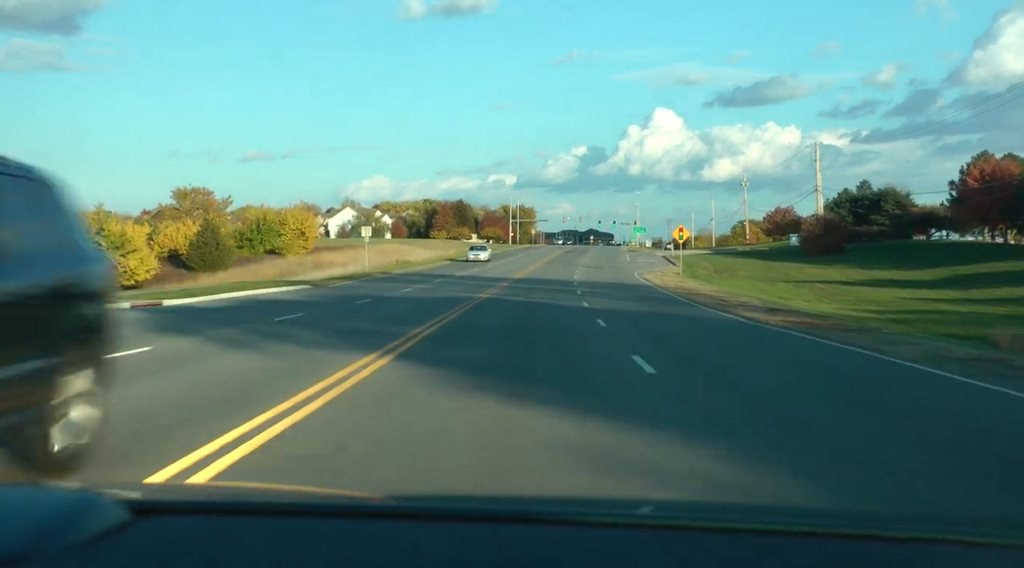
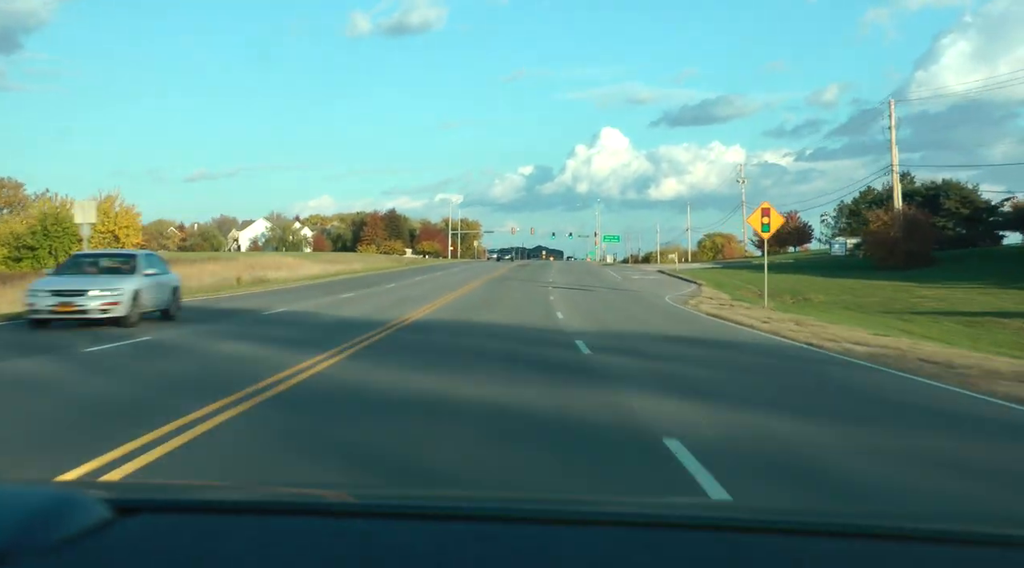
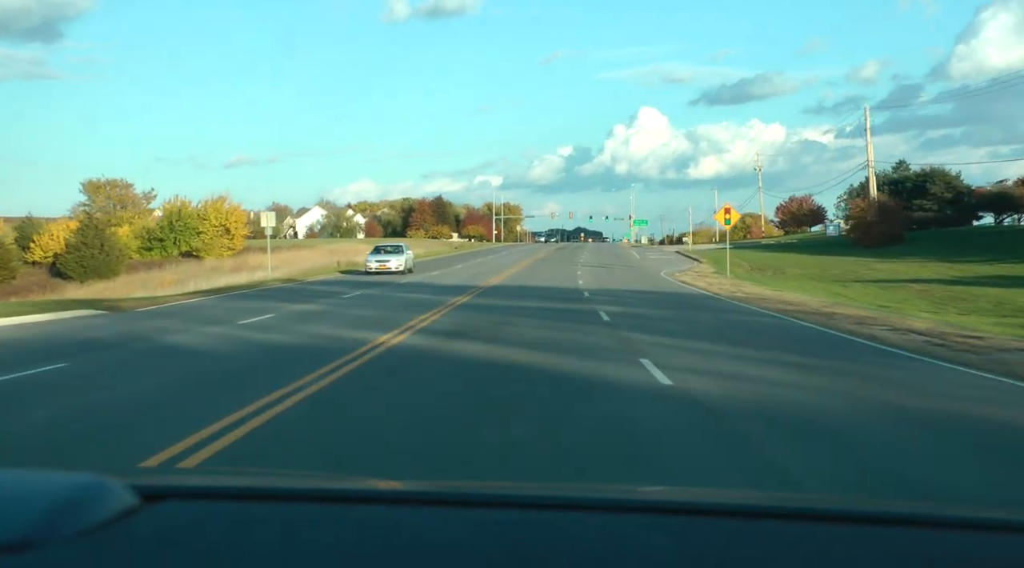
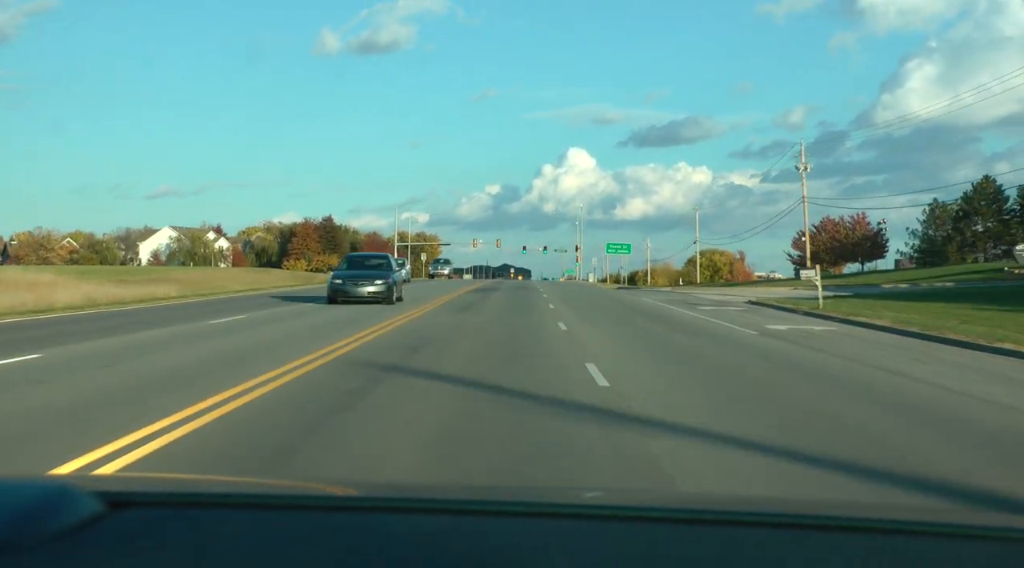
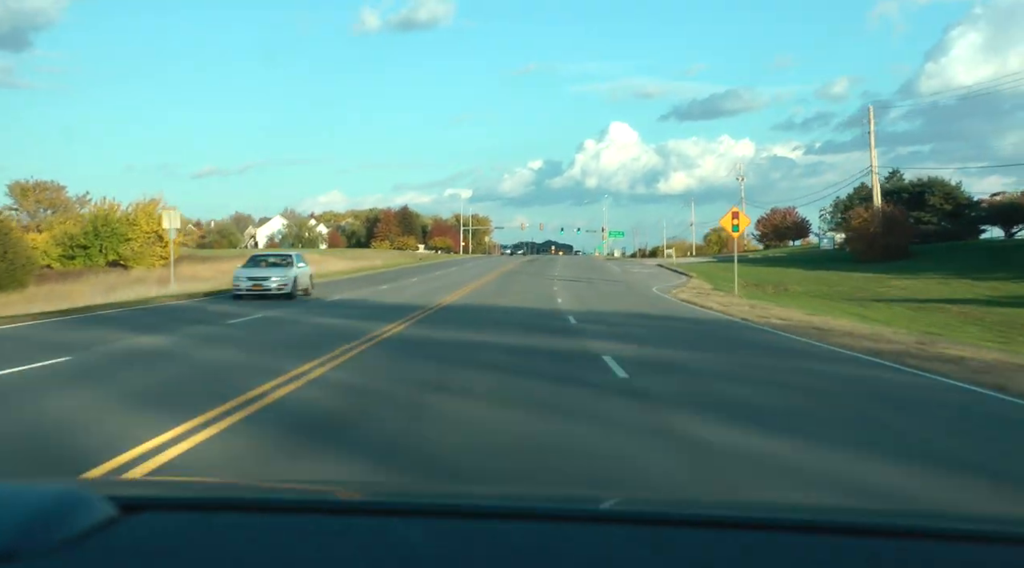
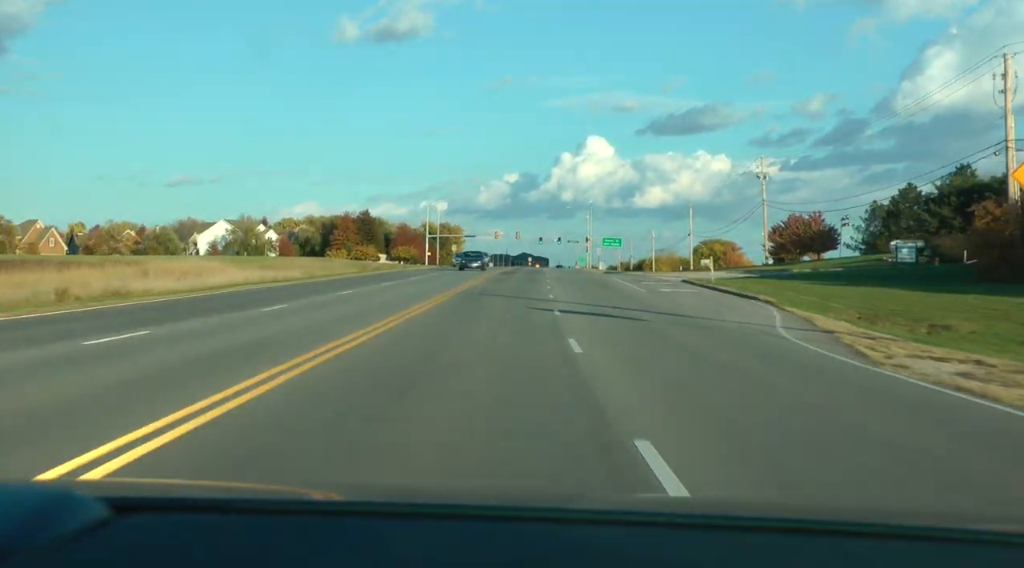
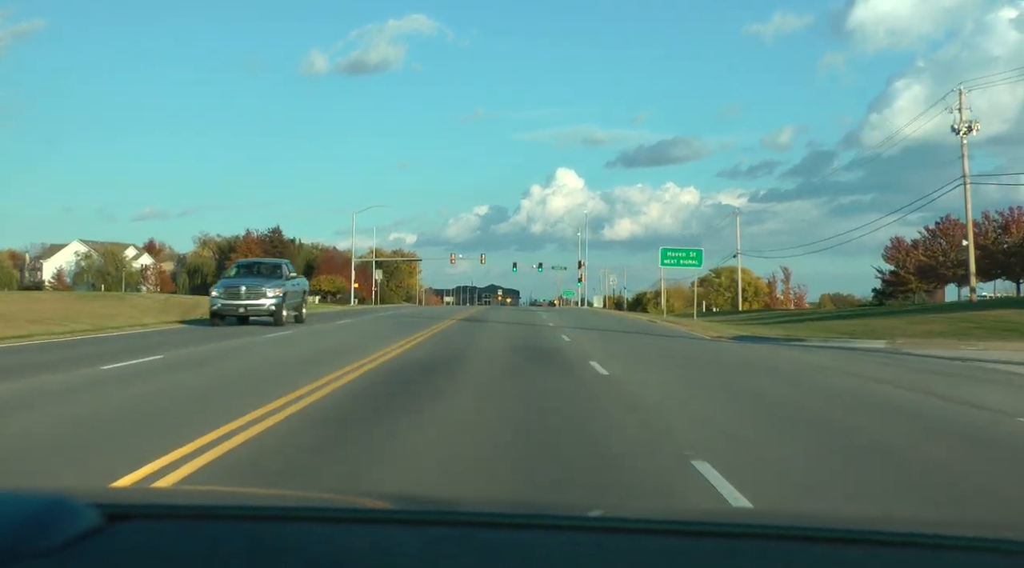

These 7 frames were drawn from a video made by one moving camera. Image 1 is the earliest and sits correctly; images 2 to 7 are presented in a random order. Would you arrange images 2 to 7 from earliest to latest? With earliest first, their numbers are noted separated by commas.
3, 5, 2, 6, 4, 7
